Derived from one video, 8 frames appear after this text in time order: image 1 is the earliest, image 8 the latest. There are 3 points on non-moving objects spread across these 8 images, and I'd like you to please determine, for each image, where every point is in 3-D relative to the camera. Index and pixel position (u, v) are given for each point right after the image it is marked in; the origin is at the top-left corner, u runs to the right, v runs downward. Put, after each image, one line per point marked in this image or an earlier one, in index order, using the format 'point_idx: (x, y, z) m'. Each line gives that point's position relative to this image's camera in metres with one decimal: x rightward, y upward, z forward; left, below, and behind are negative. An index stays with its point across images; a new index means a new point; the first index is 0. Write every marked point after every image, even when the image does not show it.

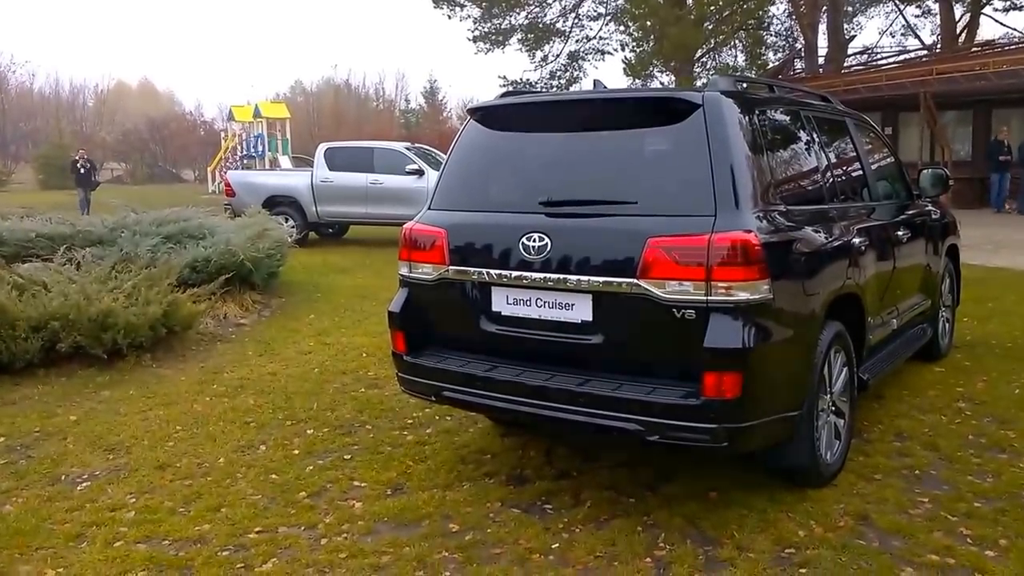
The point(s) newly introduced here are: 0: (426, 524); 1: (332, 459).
0: (-0.2, -0.7, +3.7) m
1: (-0.7, -0.6, +4.5) m
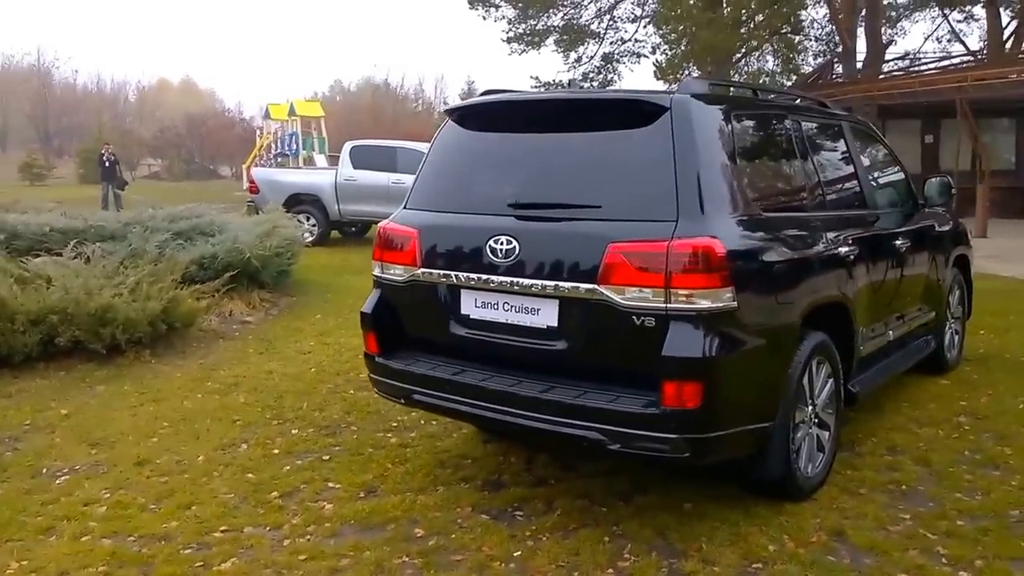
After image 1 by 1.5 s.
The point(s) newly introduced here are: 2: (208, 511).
0: (-0.3, -0.7, +3.6) m
1: (-0.7, -0.6, +4.5) m
2: (-1.0, -0.7, +4.0) m
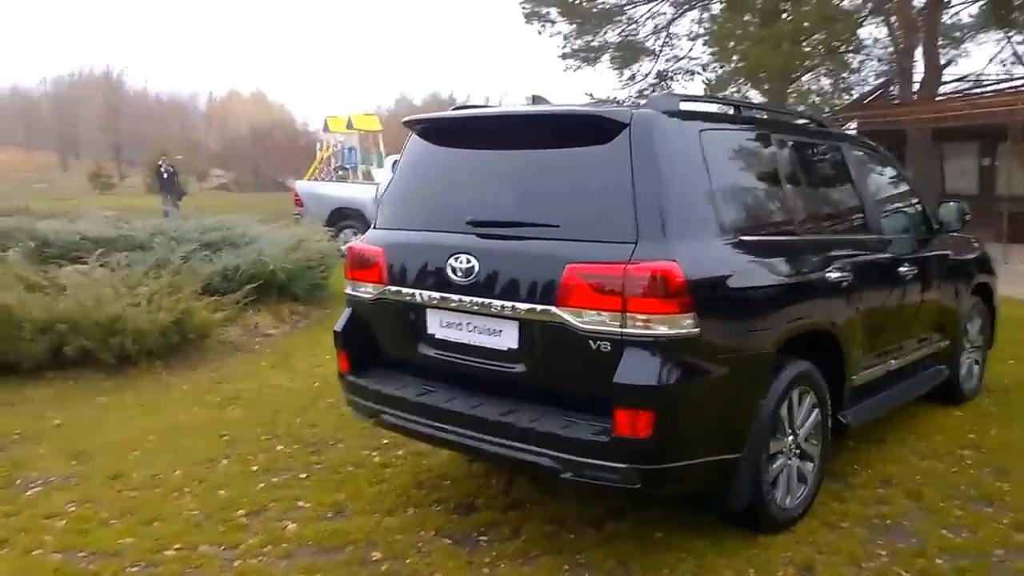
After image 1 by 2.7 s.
0: (-0.5, -0.8, +3.6) m
1: (-0.8, -0.7, +4.4) m
2: (-1.1, -0.8, +3.9) m
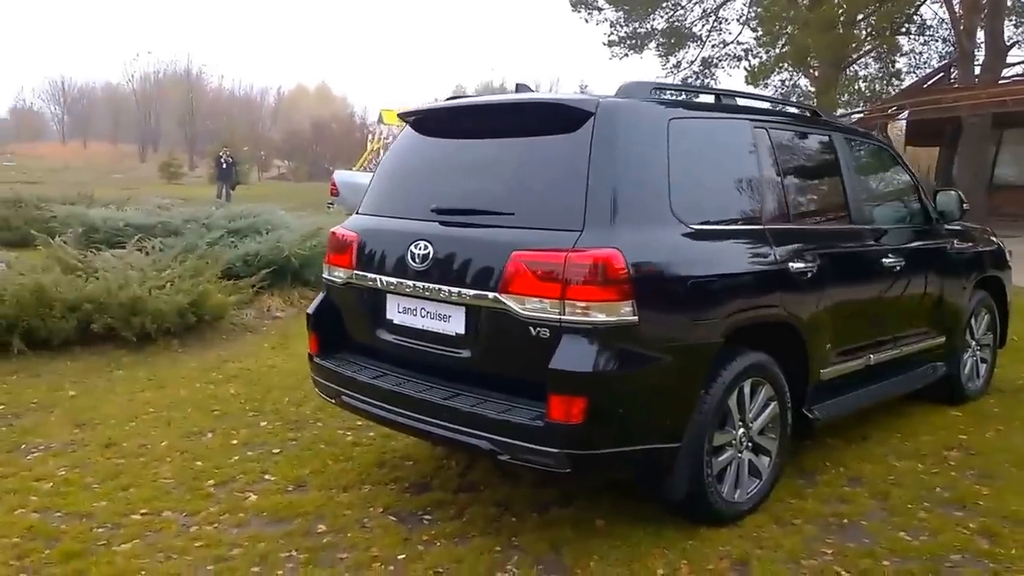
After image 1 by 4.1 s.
0: (-0.7, -0.7, +3.7) m
1: (-0.9, -0.6, +4.6) m
2: (-1.2, -0.7, +4.1) m
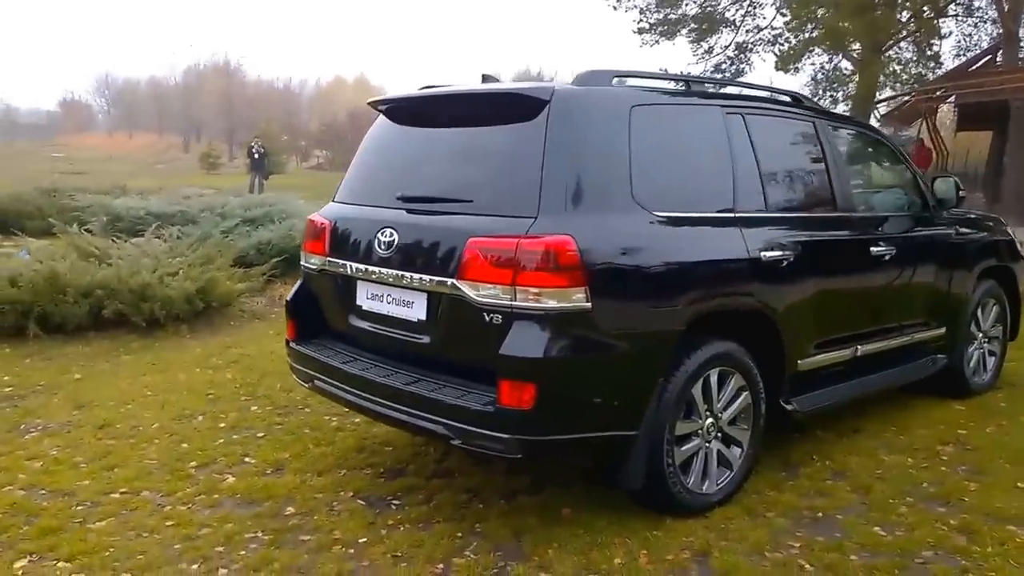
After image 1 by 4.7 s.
0: (-0.8, -0.7, +3.8) m
1: (-1.0, -0.6, +4.6) m
2: (-1.3, -0.6, +4.2) m
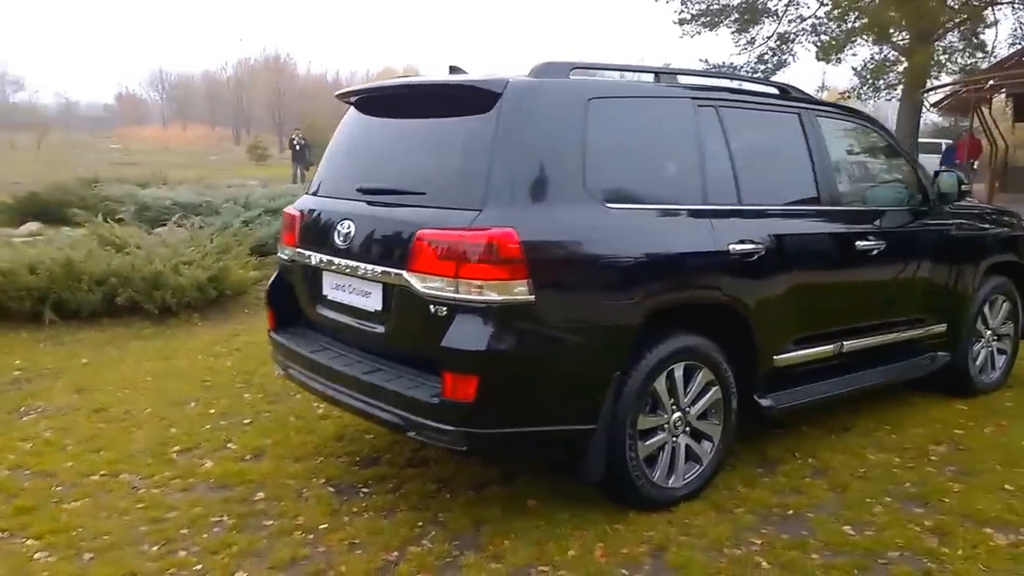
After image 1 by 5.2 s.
0: (-0.9, -0.6, +3.8) m
1: (-1.1, -0.5, +4.7) m
2: (-1.4, -0.6, +4.3) m
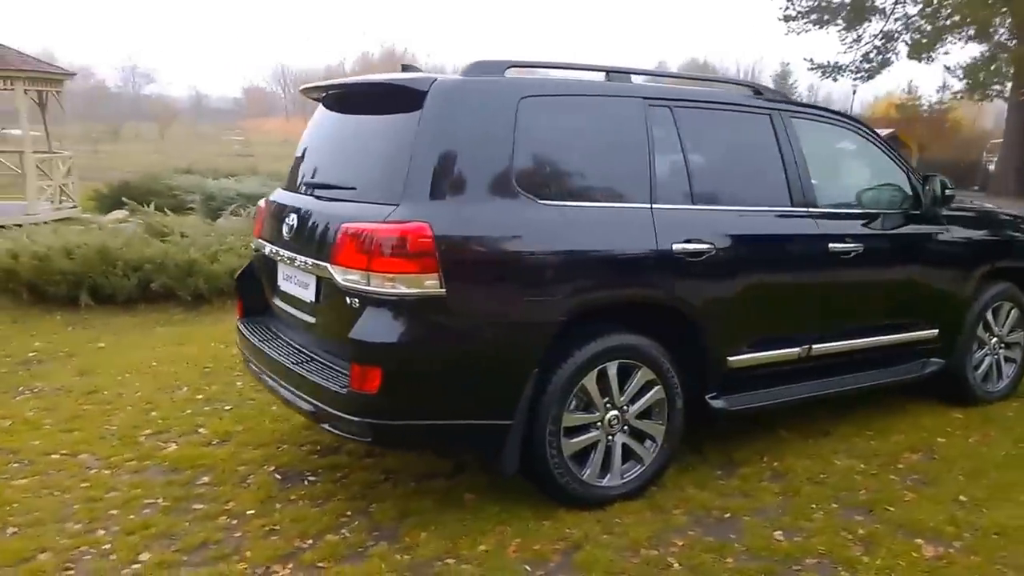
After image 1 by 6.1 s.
0: (-1.0, -0.6, +3.9) m
1: (-1.2, -0.5, +4.8) m
2: (-1.5, -0.5, +4.4) m
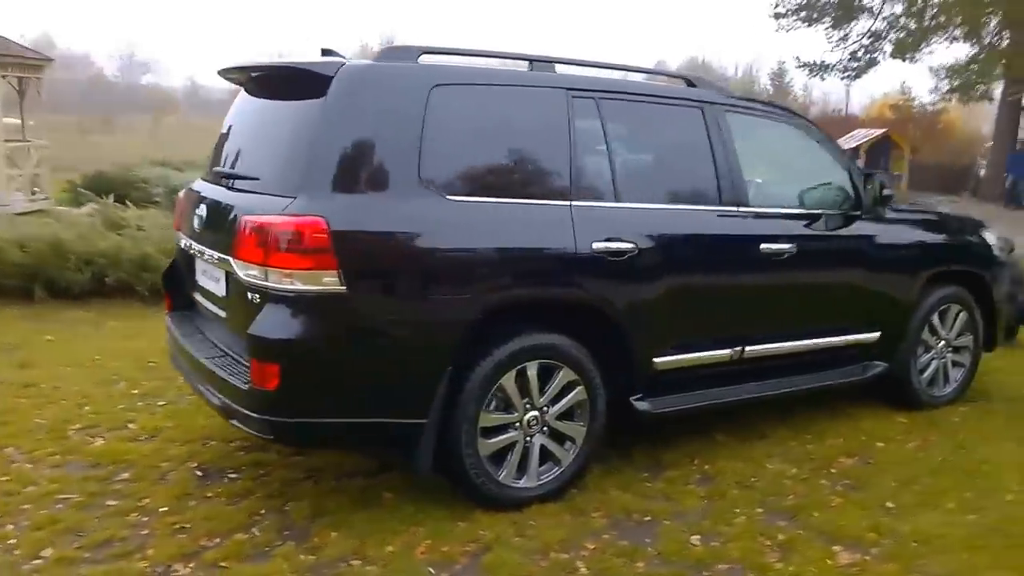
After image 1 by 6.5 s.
0: (-1.3, -0.6, +3.9) m
1: (-1.4, -0.4, +4.8) m
2: (-1.8, -0.5, +4.4) m
